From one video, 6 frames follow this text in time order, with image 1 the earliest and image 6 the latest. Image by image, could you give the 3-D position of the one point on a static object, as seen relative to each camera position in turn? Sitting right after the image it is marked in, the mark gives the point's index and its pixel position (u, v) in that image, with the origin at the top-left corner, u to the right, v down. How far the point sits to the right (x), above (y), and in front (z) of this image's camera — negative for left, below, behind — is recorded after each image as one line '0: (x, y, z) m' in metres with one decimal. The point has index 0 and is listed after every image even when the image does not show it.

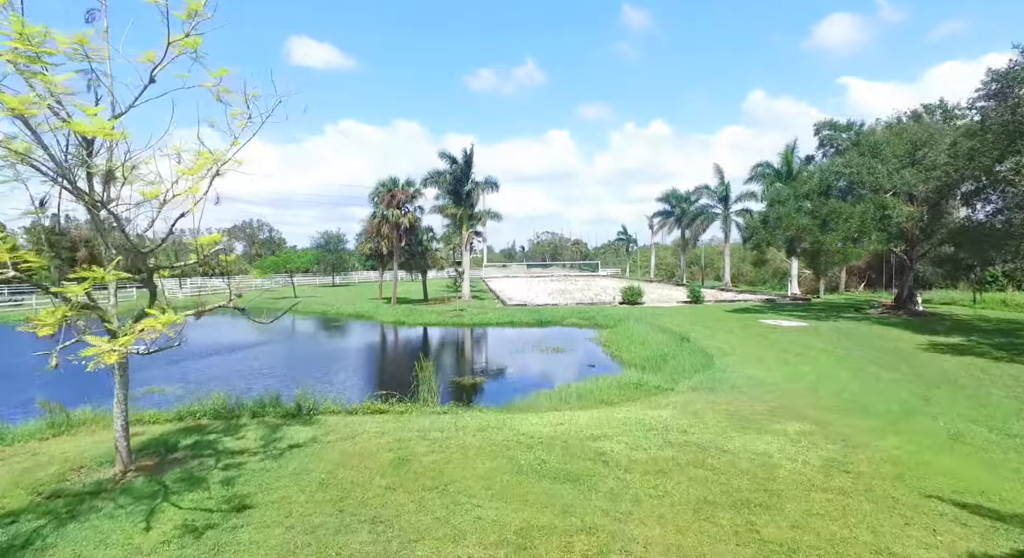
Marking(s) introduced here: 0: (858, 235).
0: (+10.6, +1.4, +18.2) m
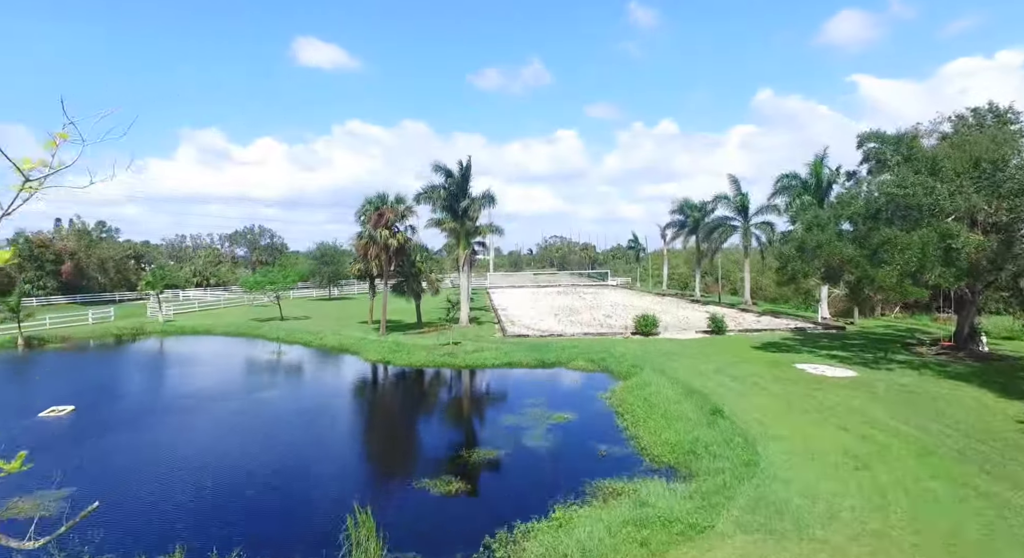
0: (+10.4, +0.3, +15.3) m
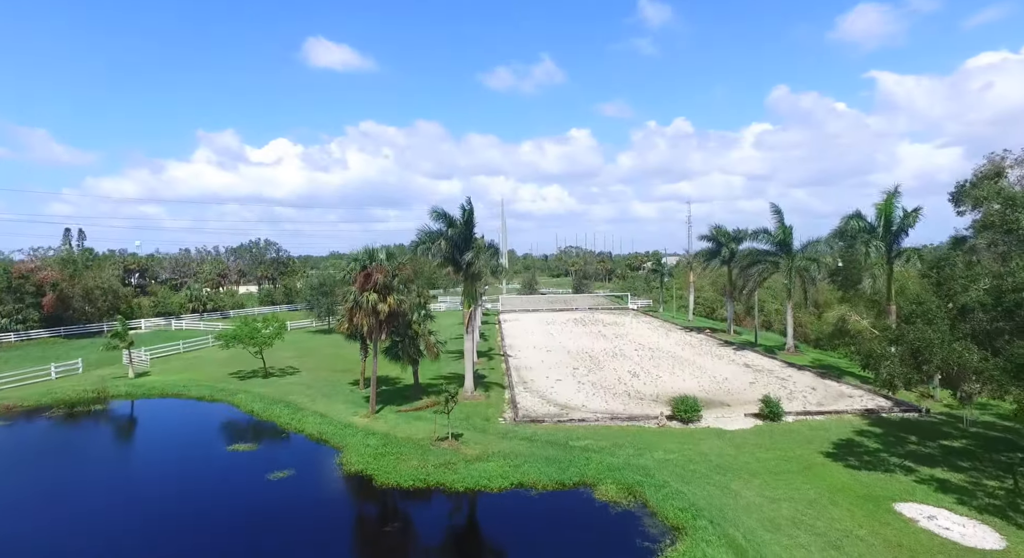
0: (+10.6, -2.2, +11.0) m
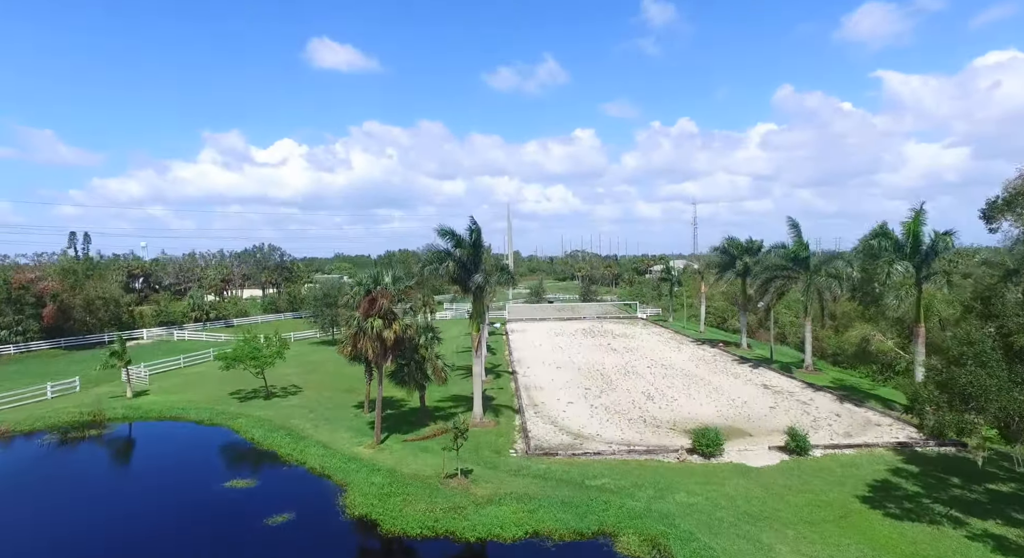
0: (+11.0, -3.0, +9.9) m
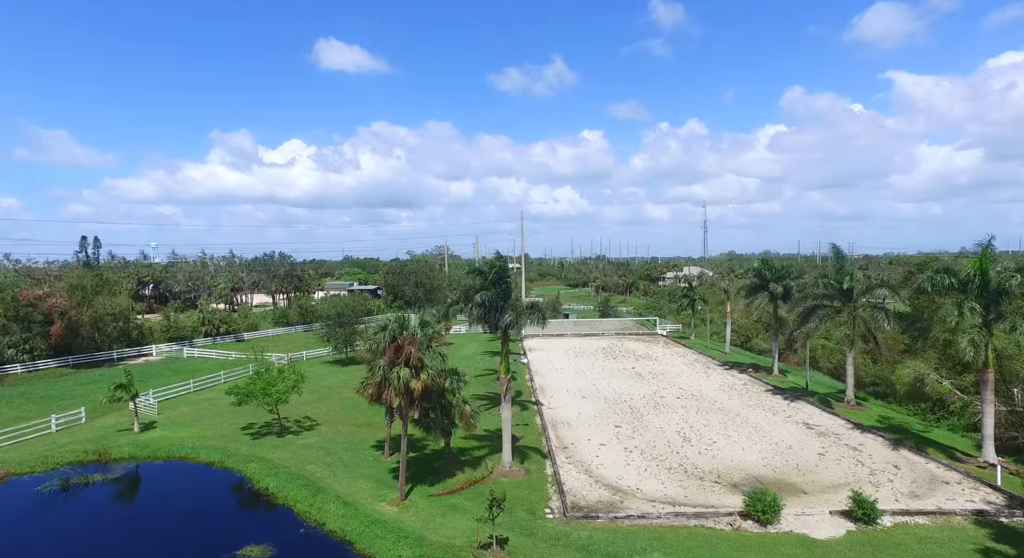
0: (+12.0, -4.5, +8.2) m
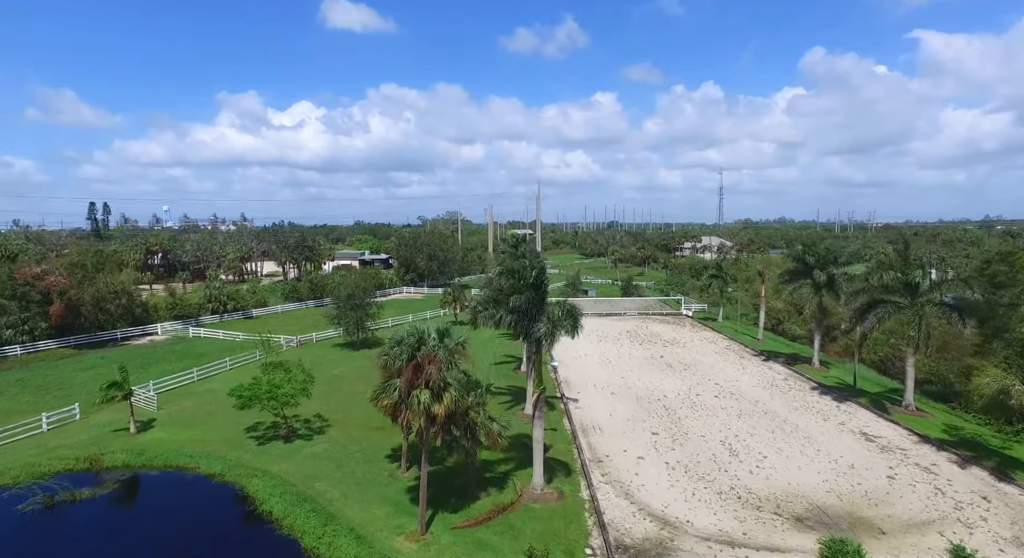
0: (+12.8, -5.4, +5.4) m
